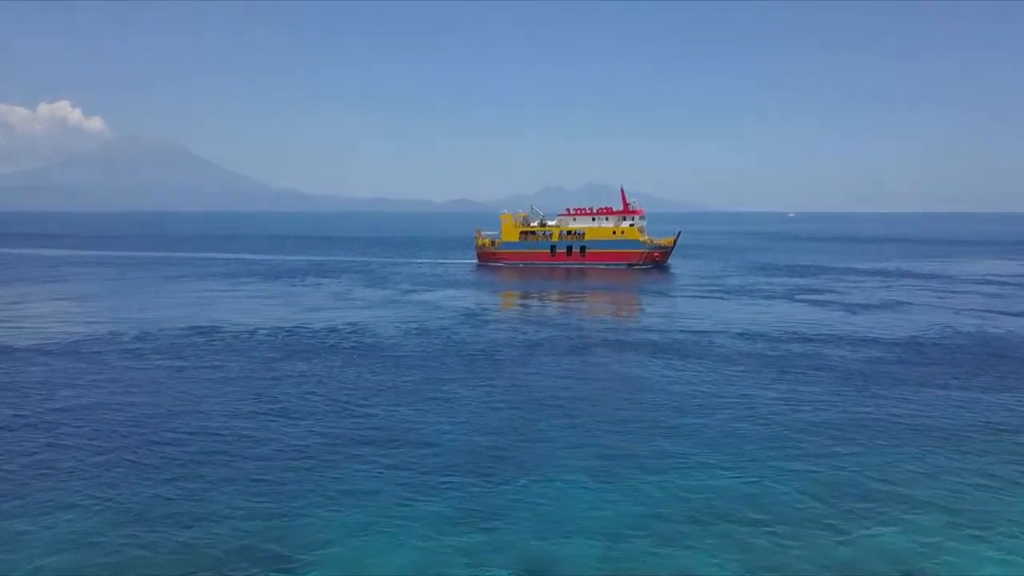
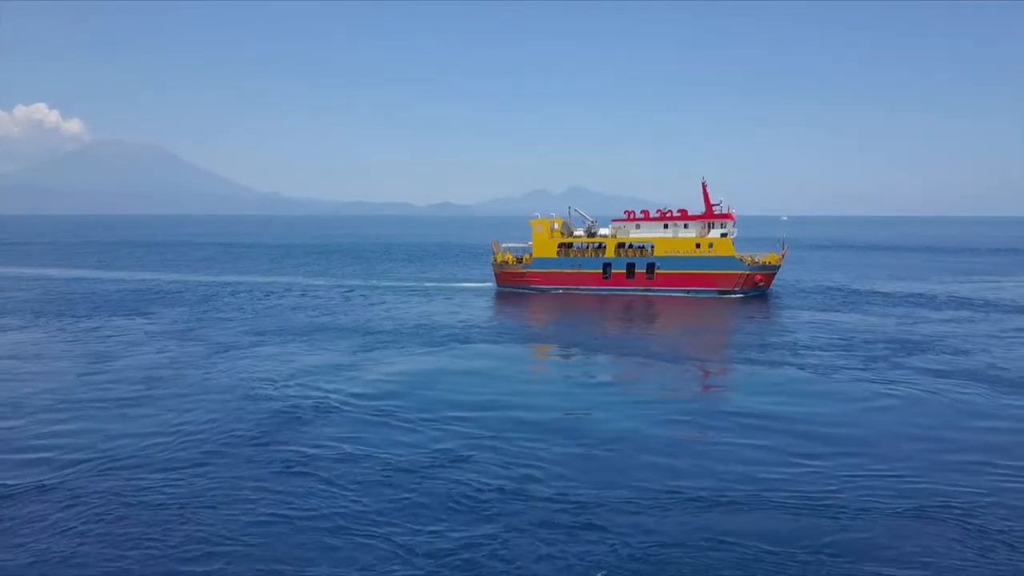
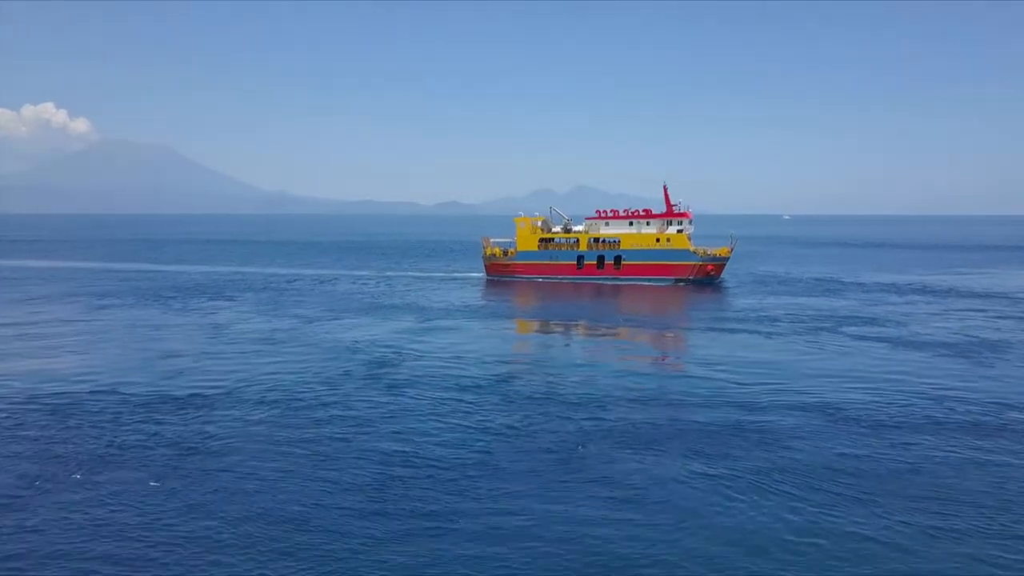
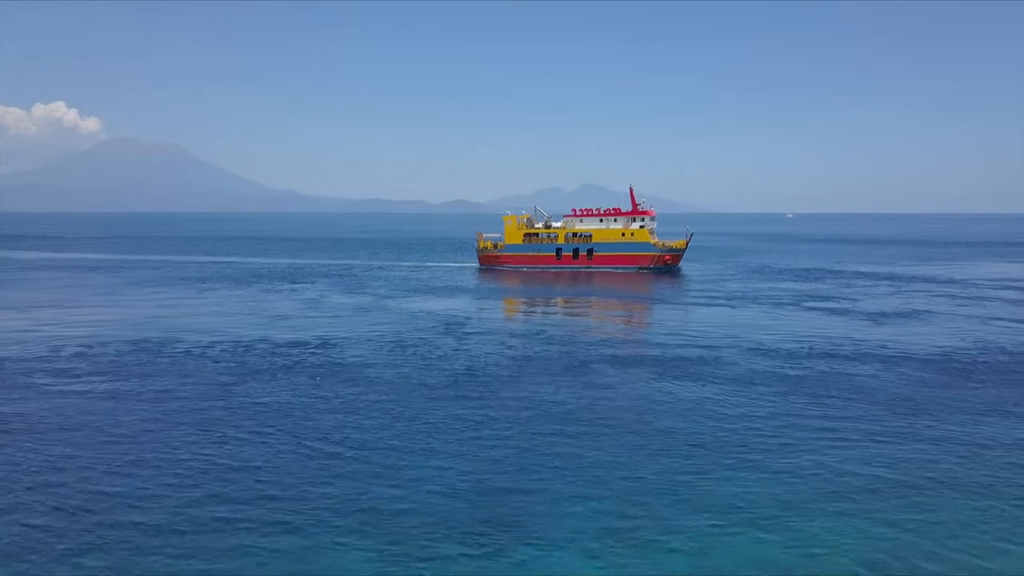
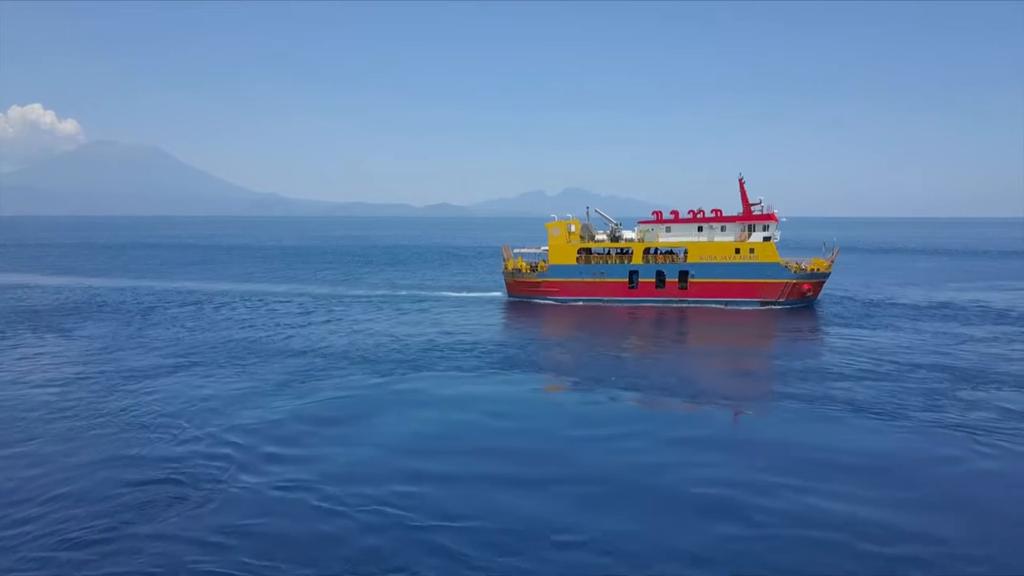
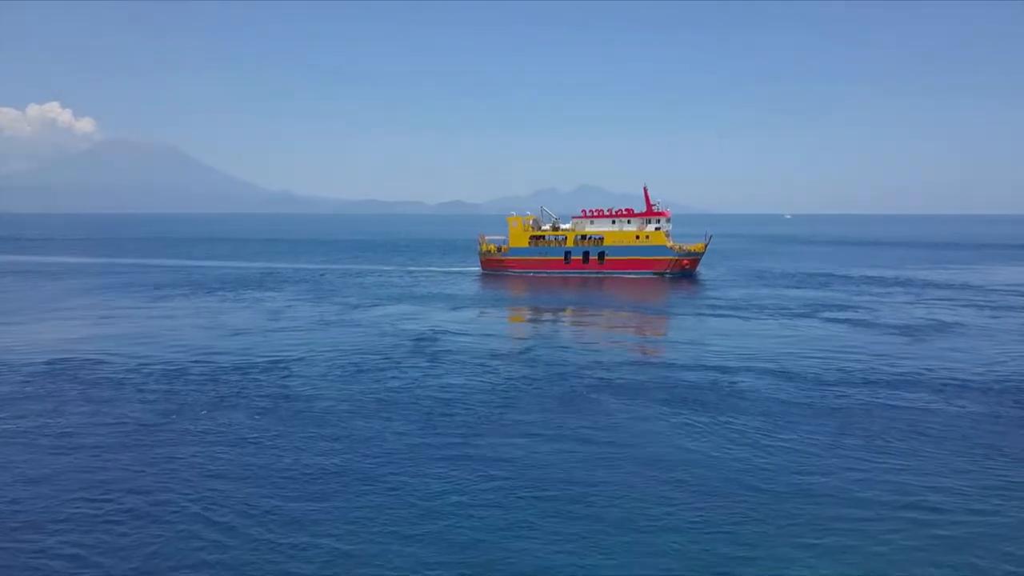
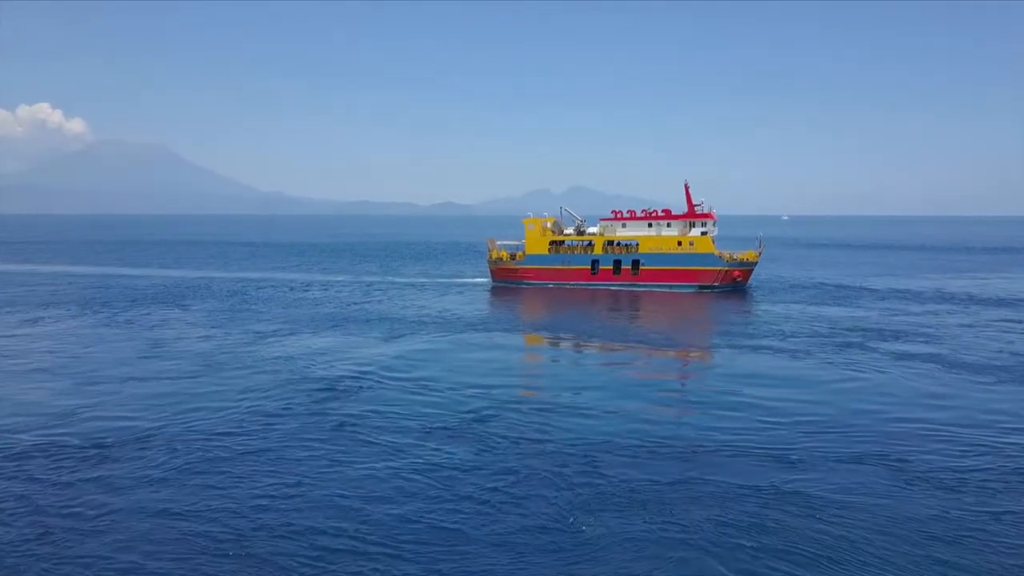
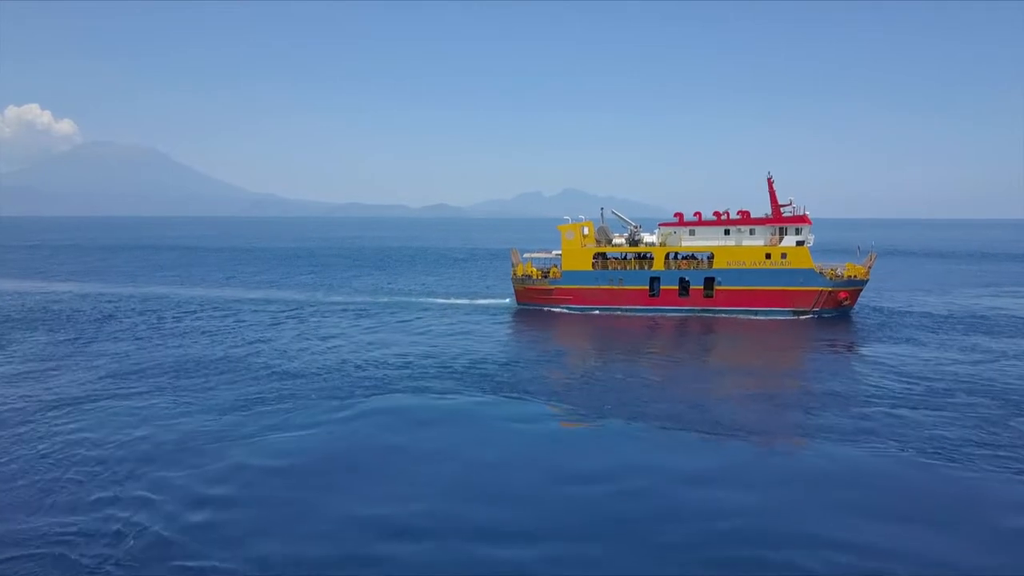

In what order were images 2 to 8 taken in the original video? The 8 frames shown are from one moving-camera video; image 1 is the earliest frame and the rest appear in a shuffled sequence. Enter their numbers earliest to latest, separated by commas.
4, 6, 3, 7, 2, 5, 8
